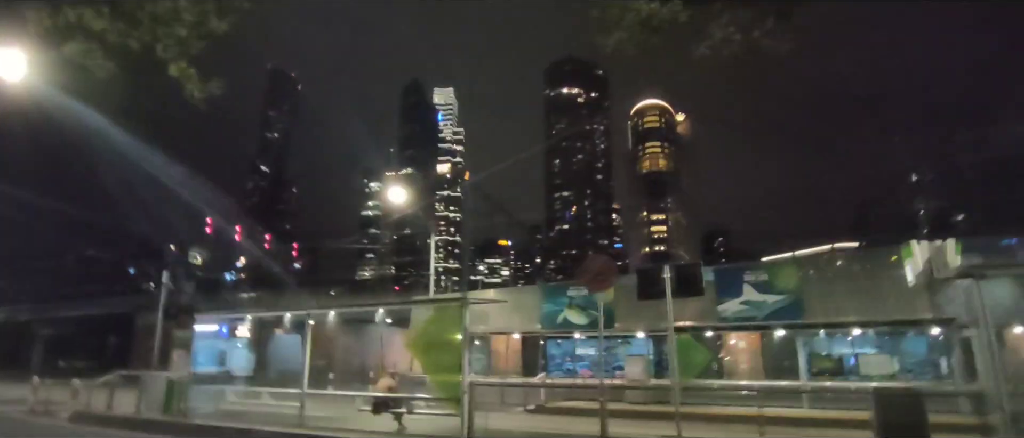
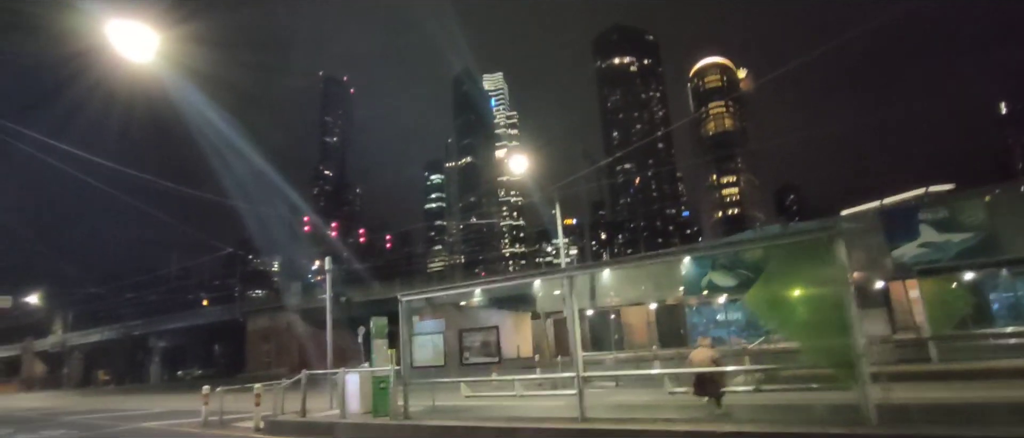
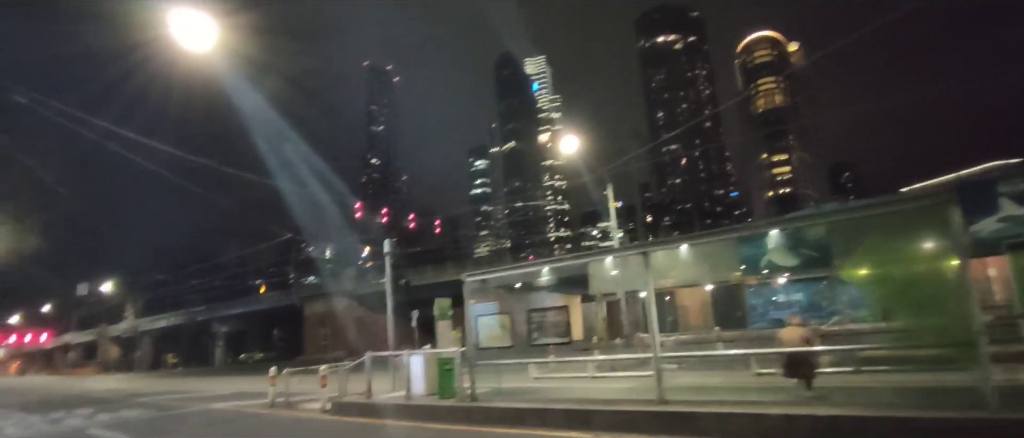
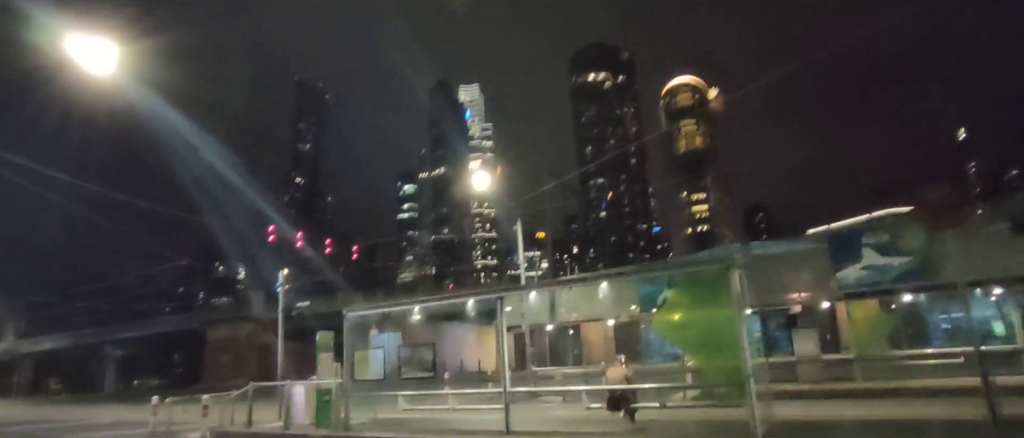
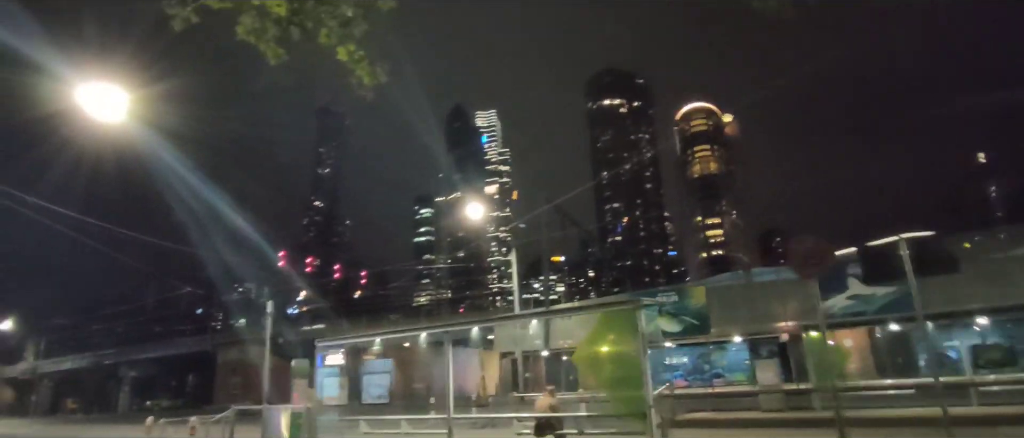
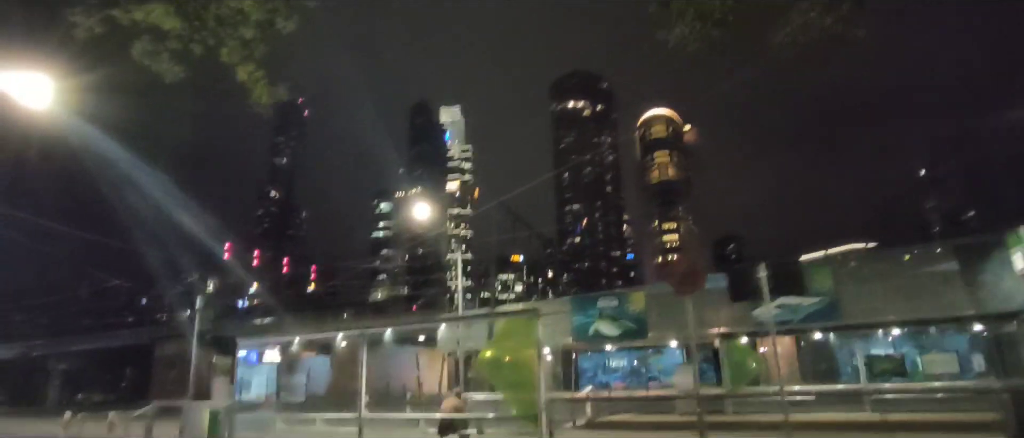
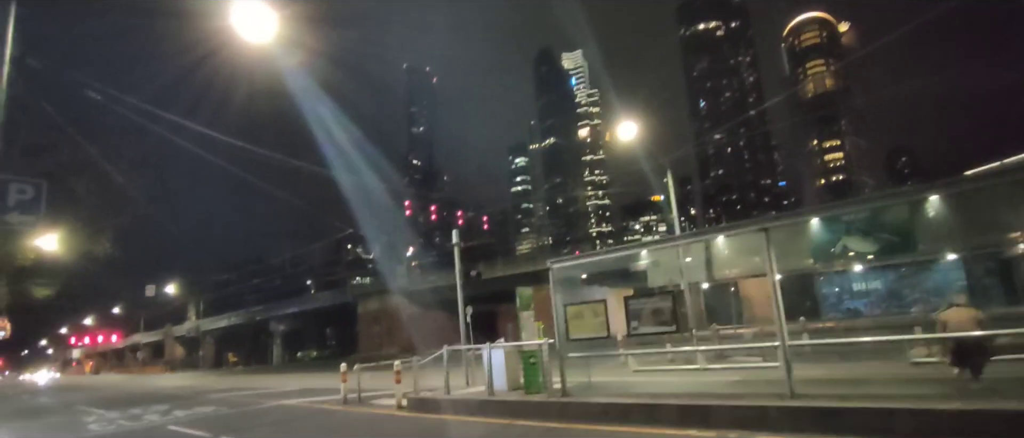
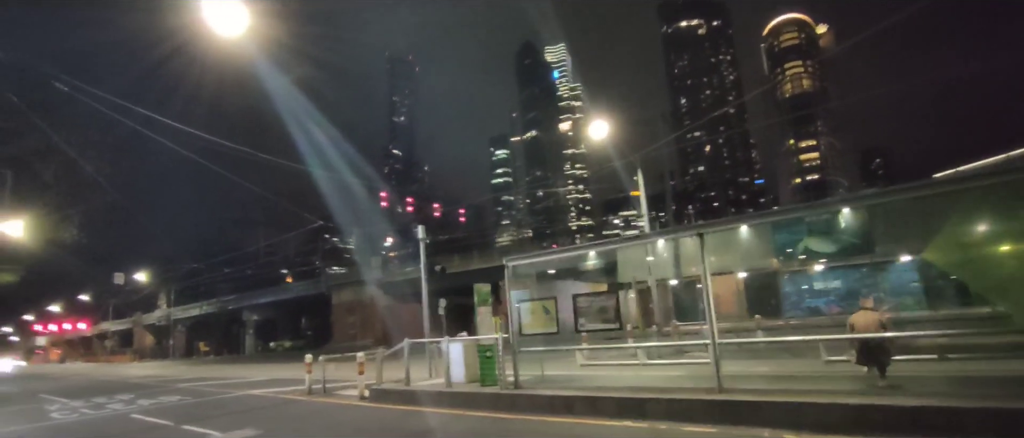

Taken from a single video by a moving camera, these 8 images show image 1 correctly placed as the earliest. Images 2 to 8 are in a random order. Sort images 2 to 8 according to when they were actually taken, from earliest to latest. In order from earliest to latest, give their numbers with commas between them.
6, 5, 4, 2, 3, 8, 7
